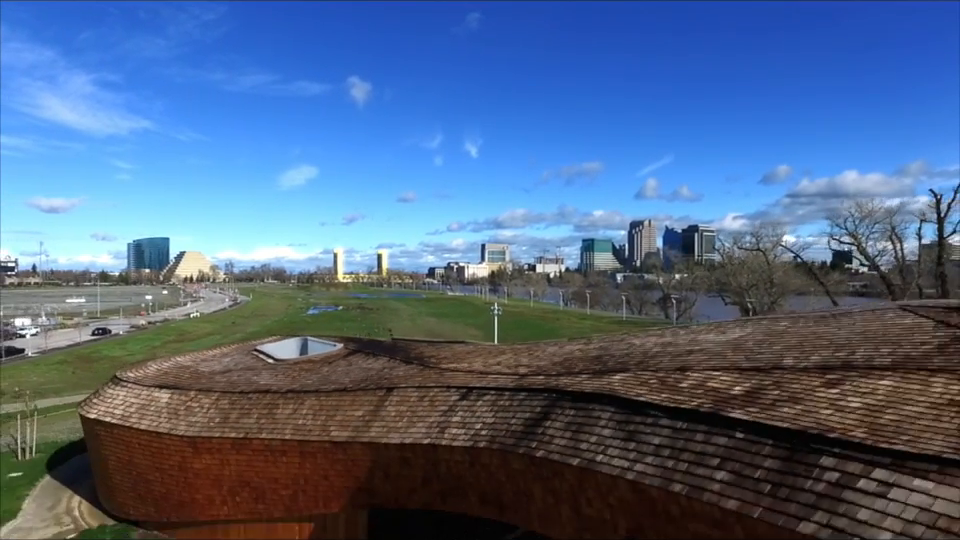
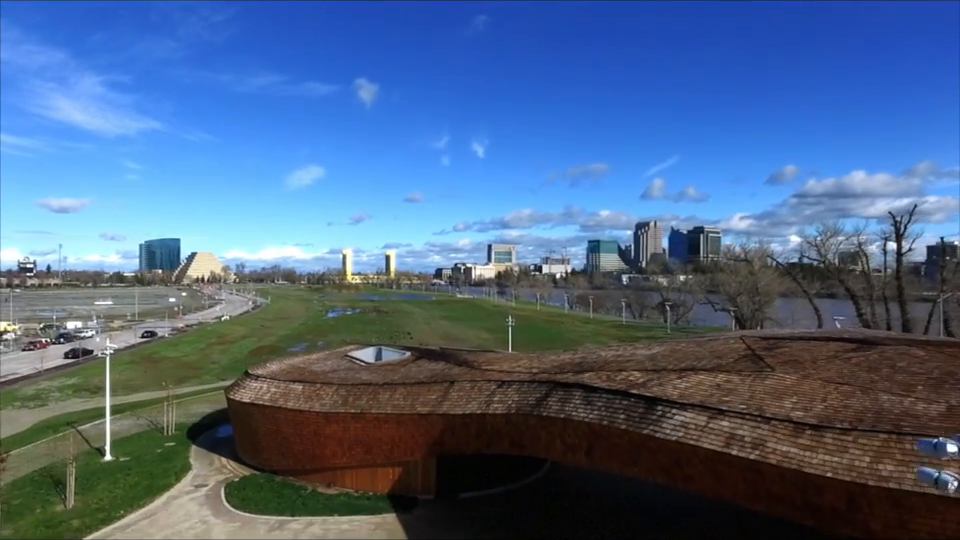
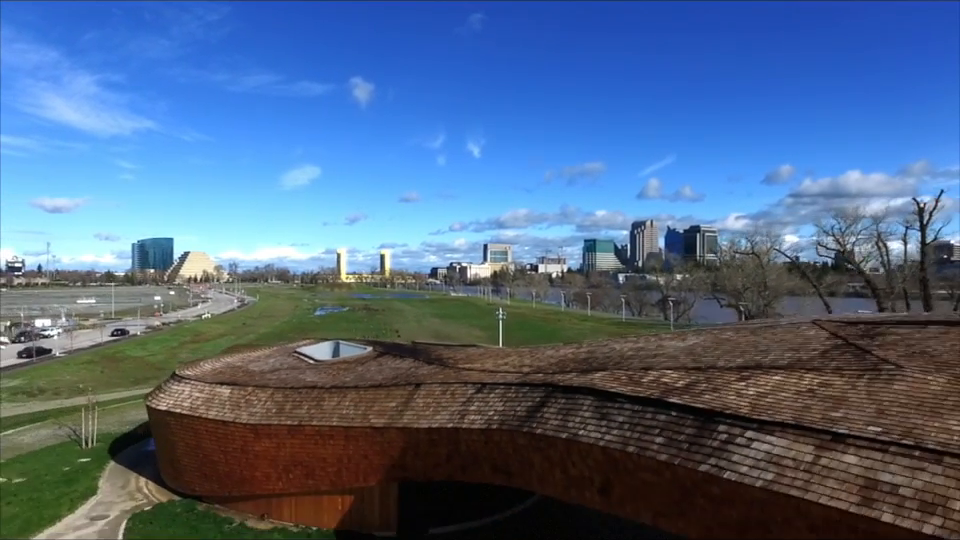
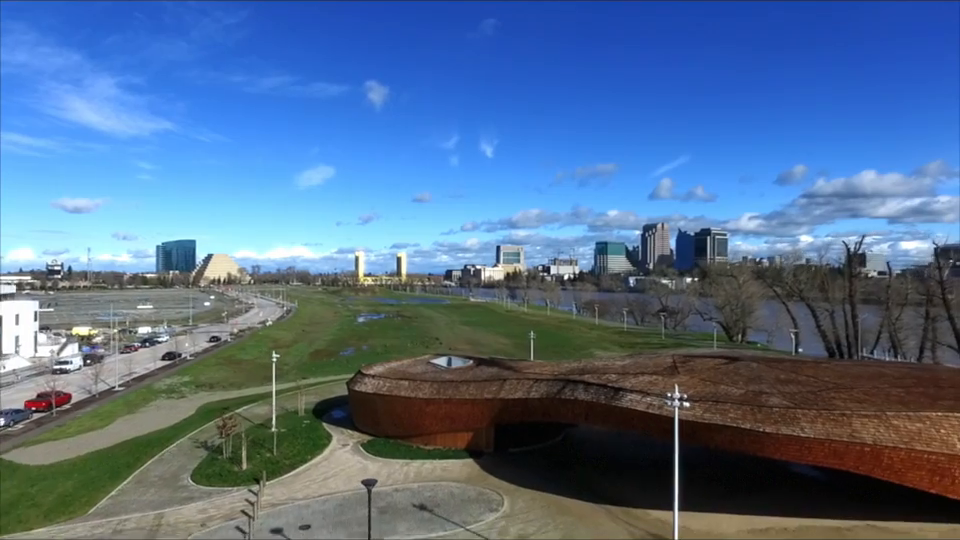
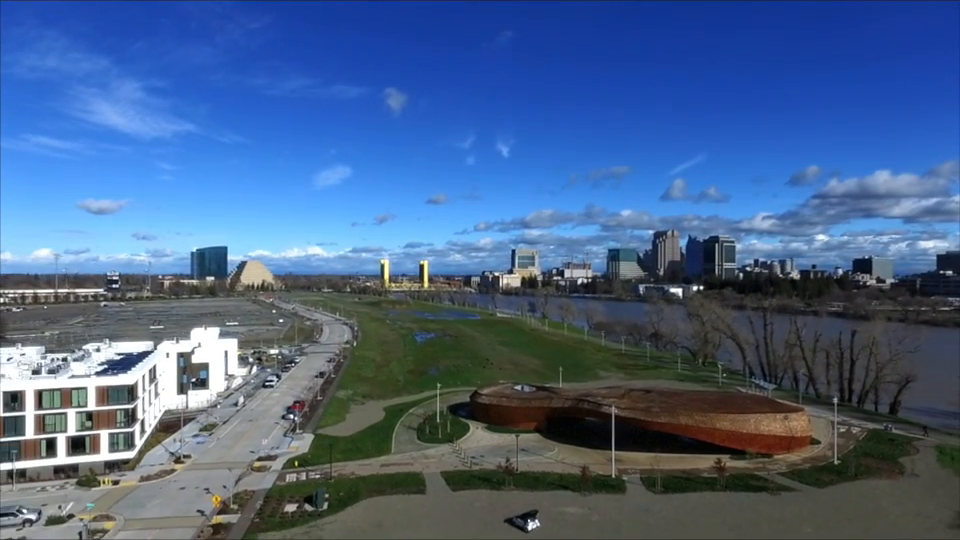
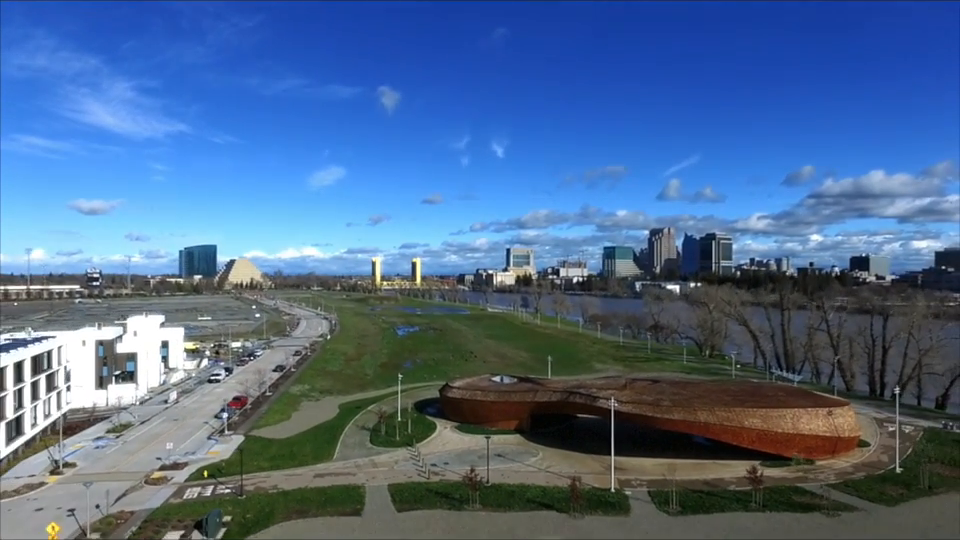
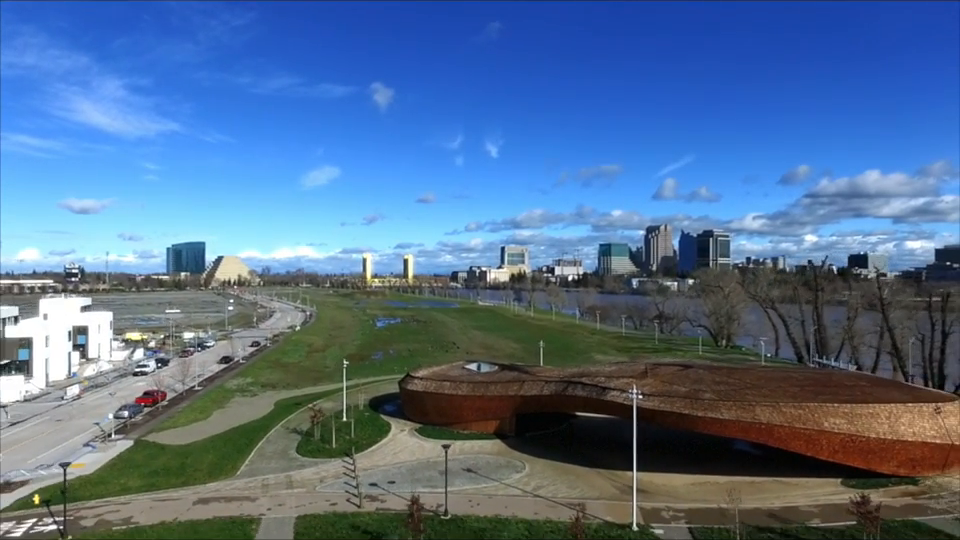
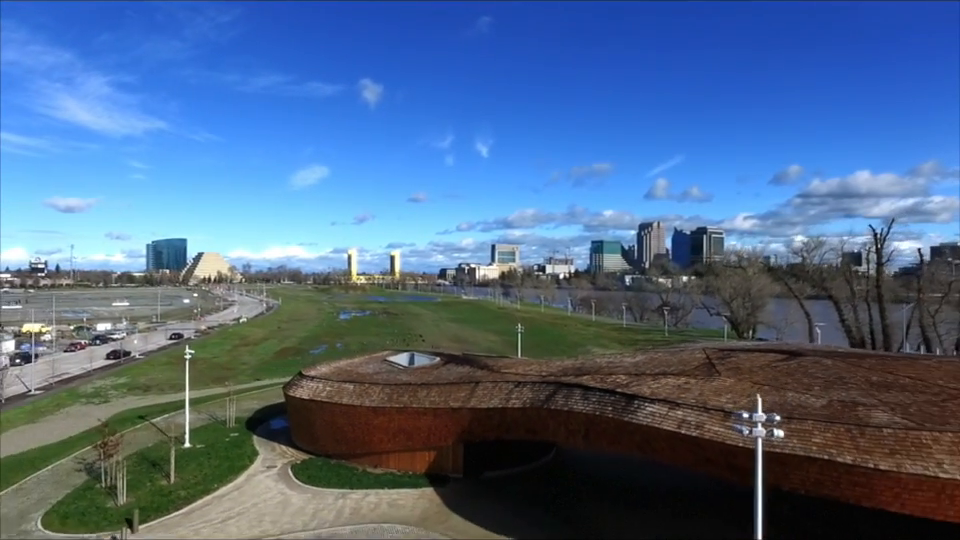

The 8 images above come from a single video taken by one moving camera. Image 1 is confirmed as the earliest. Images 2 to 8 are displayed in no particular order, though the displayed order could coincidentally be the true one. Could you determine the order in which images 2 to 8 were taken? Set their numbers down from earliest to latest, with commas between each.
3, 2, 8, 4, 7, 6, 5
